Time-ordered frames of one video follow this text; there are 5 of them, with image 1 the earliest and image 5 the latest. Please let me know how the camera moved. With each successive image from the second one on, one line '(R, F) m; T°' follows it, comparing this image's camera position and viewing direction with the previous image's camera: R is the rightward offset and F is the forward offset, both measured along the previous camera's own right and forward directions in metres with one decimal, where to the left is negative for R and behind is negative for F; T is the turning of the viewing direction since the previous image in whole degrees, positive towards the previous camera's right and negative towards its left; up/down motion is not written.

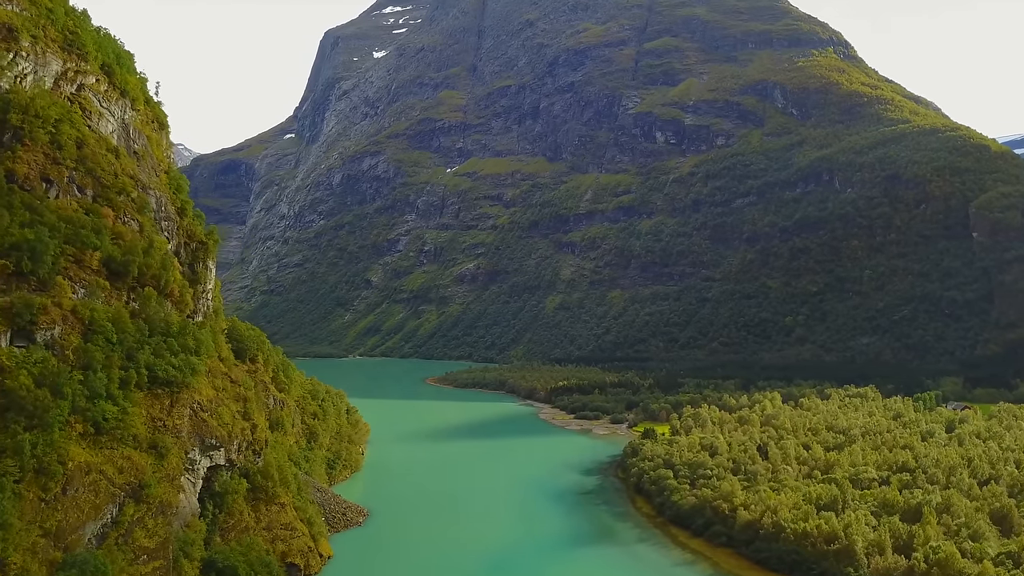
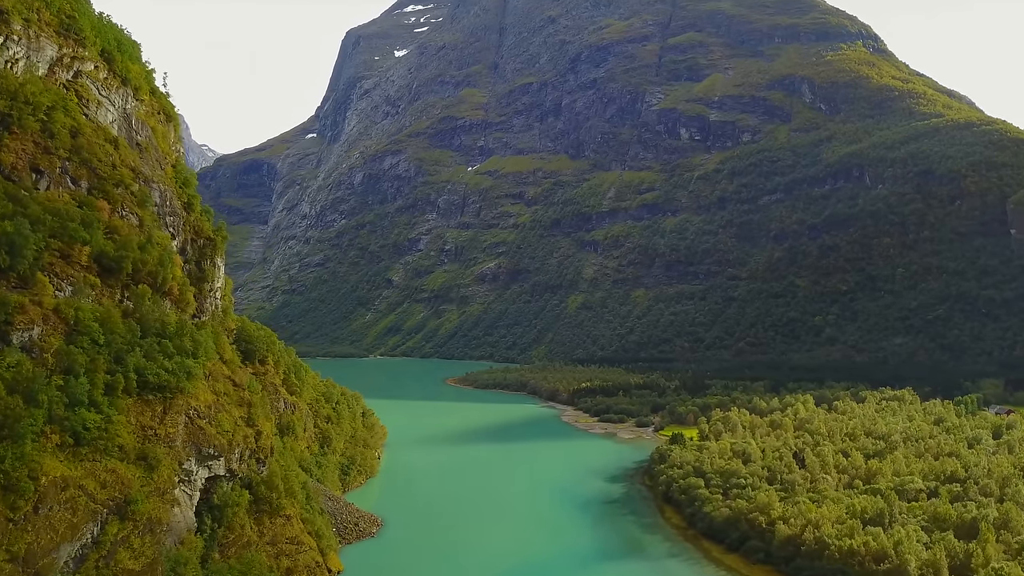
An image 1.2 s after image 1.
(+0.1, +3.3) m; -2°
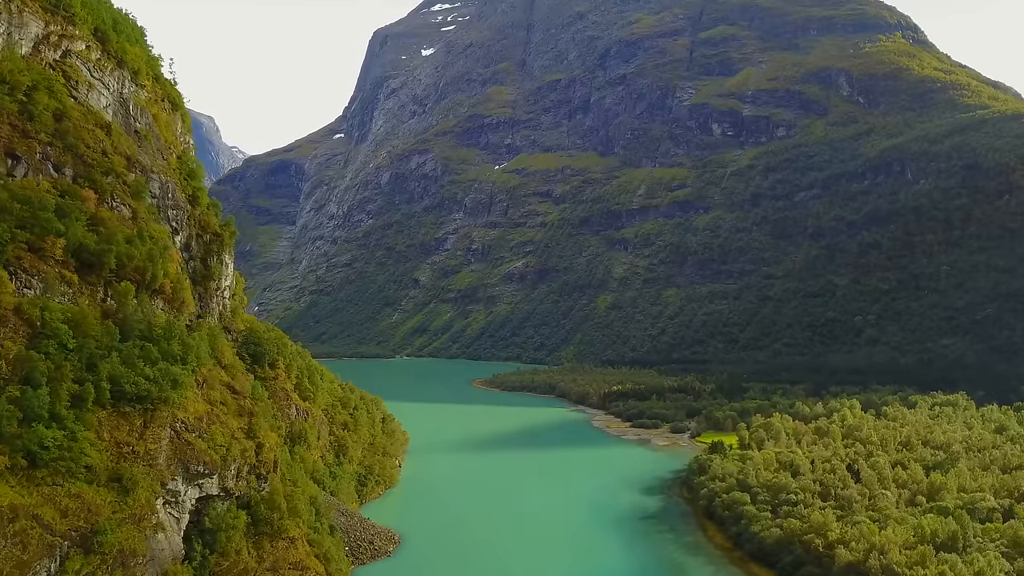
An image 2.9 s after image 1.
(0.0, +4.6) m; -2°
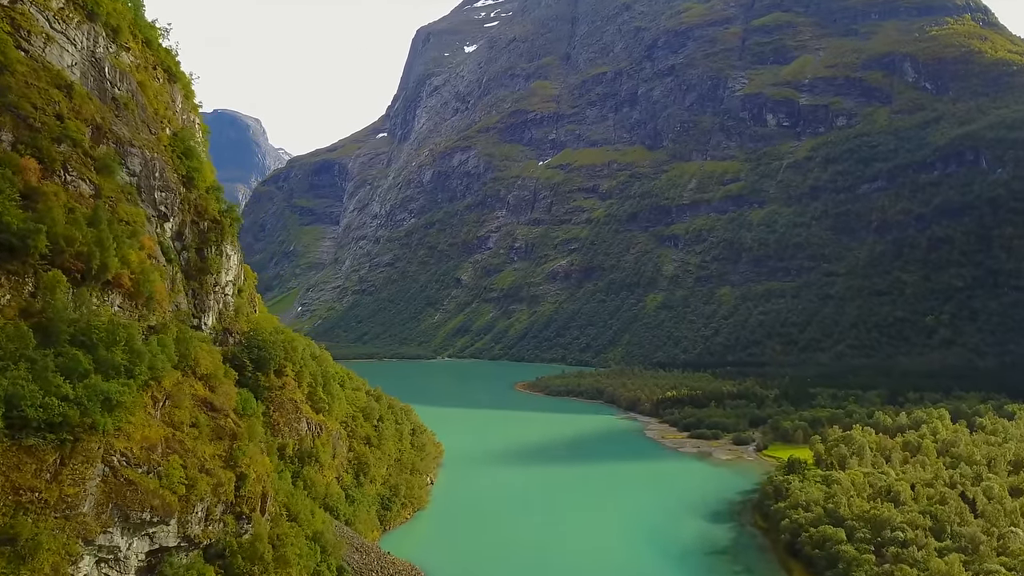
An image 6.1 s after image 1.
(0.0, +8.5) m; -3°
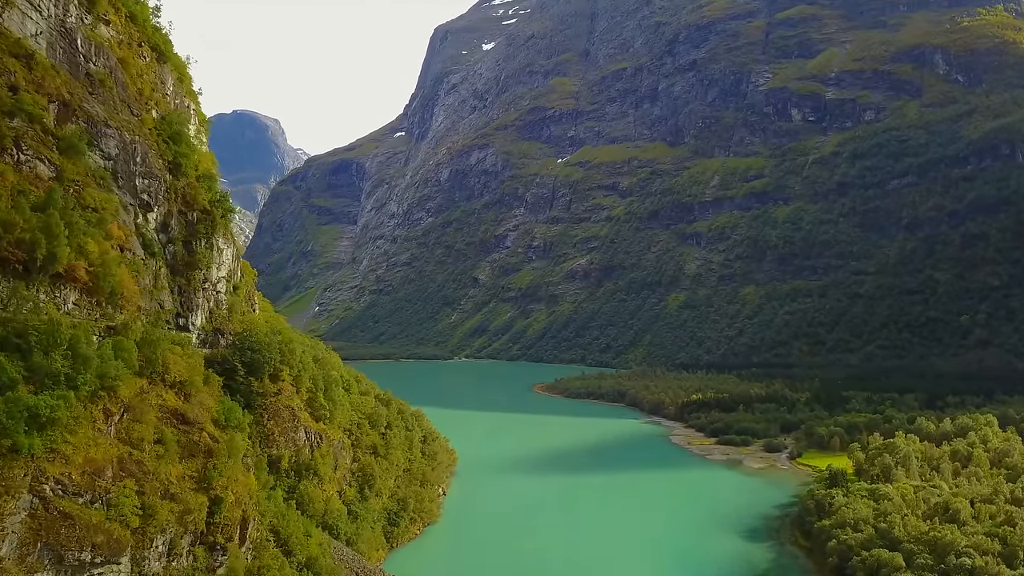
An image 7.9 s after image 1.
(+0.1, +4.5) m; -1°
